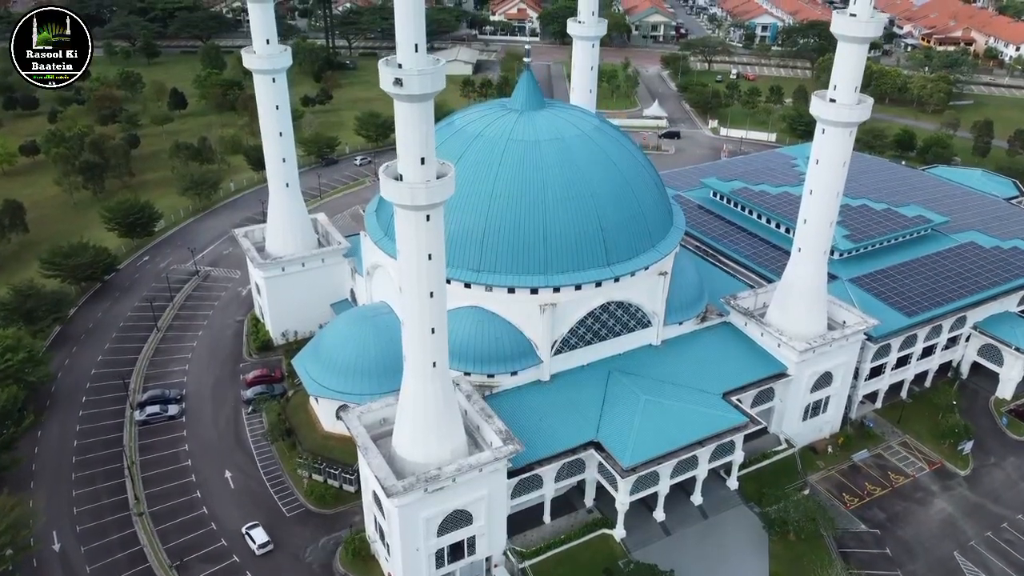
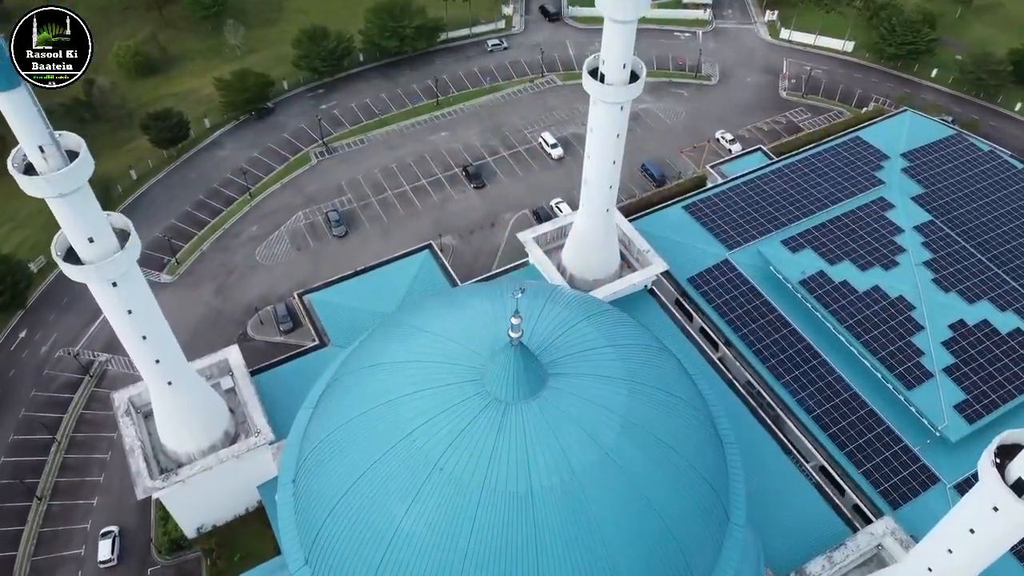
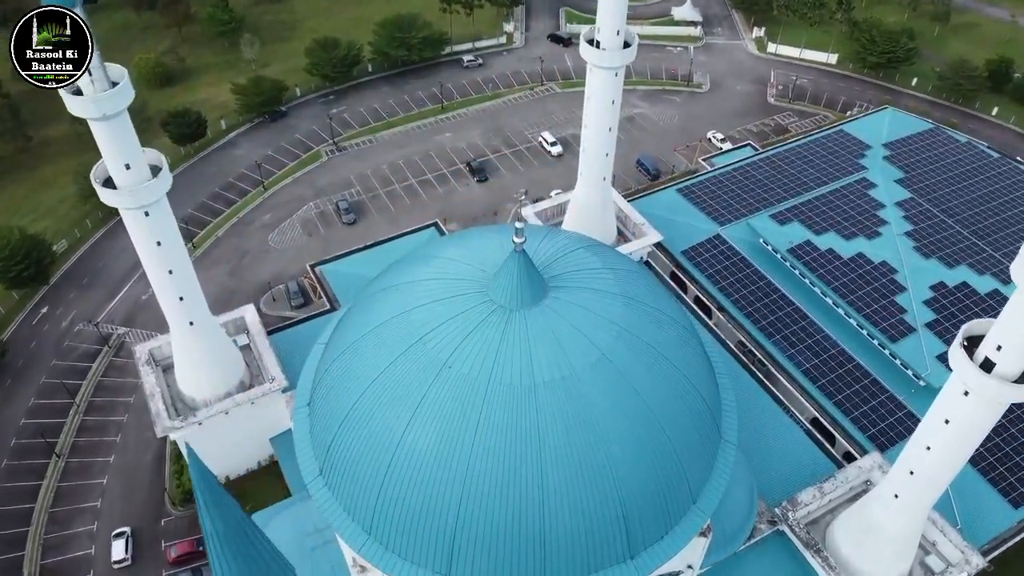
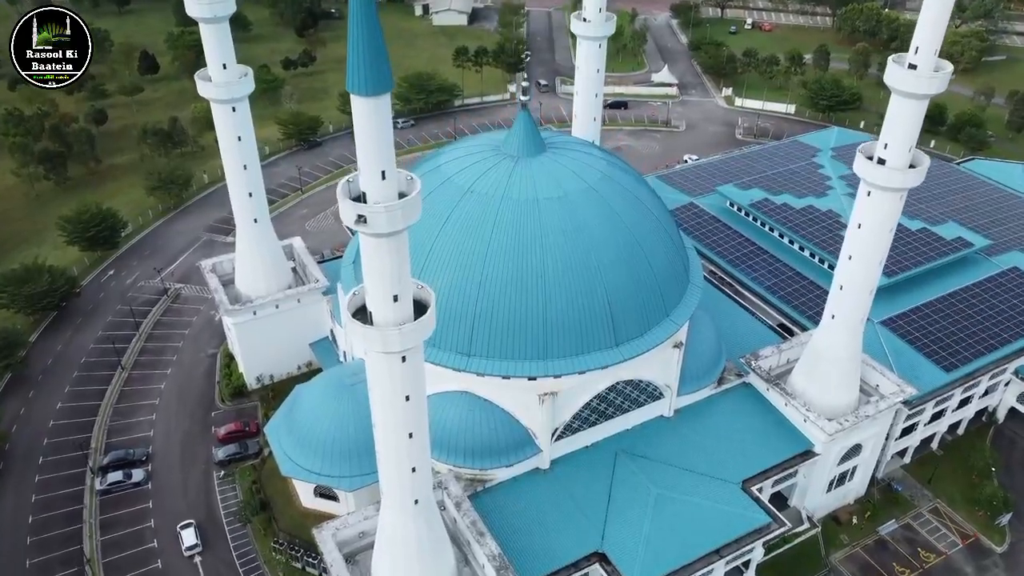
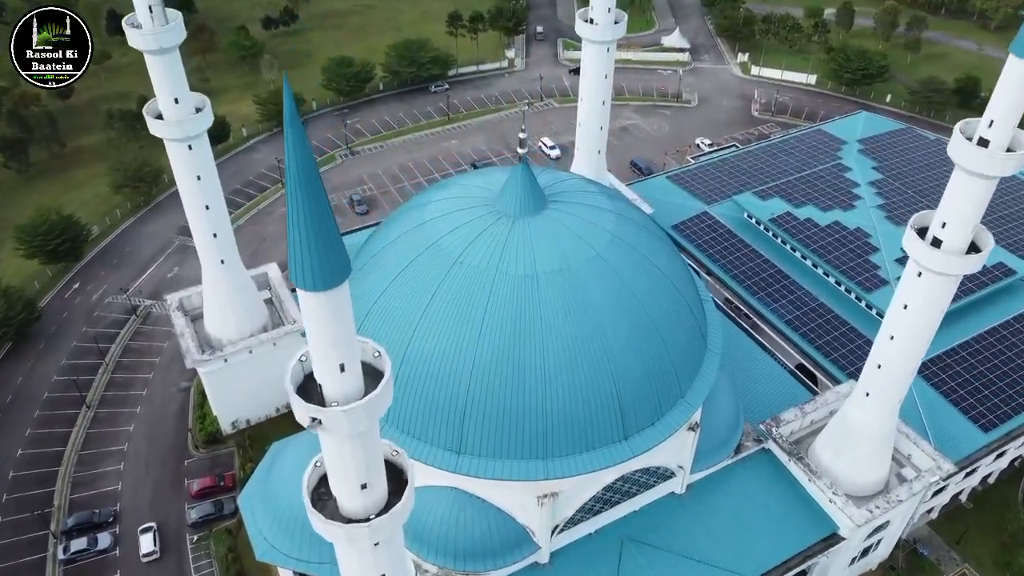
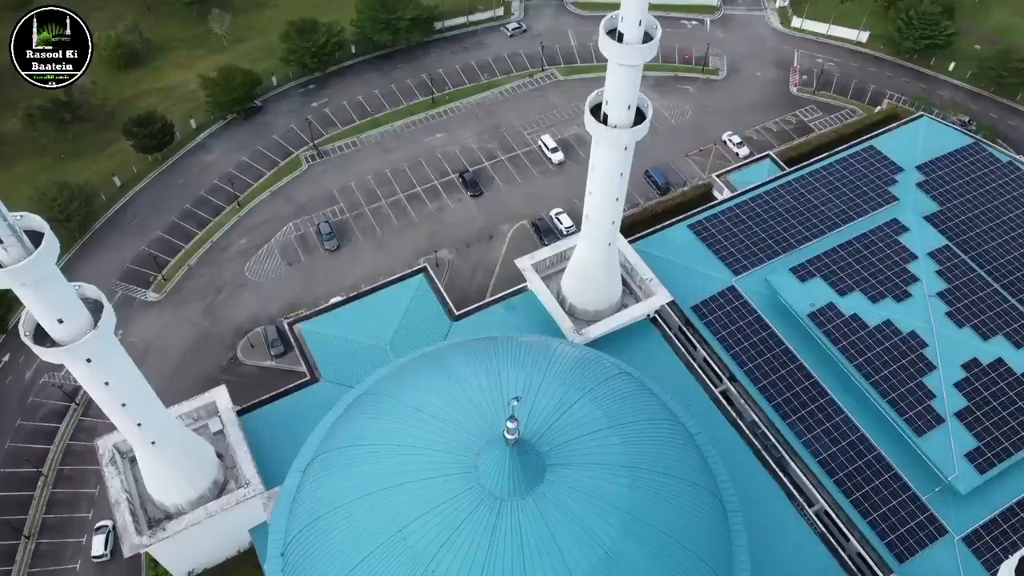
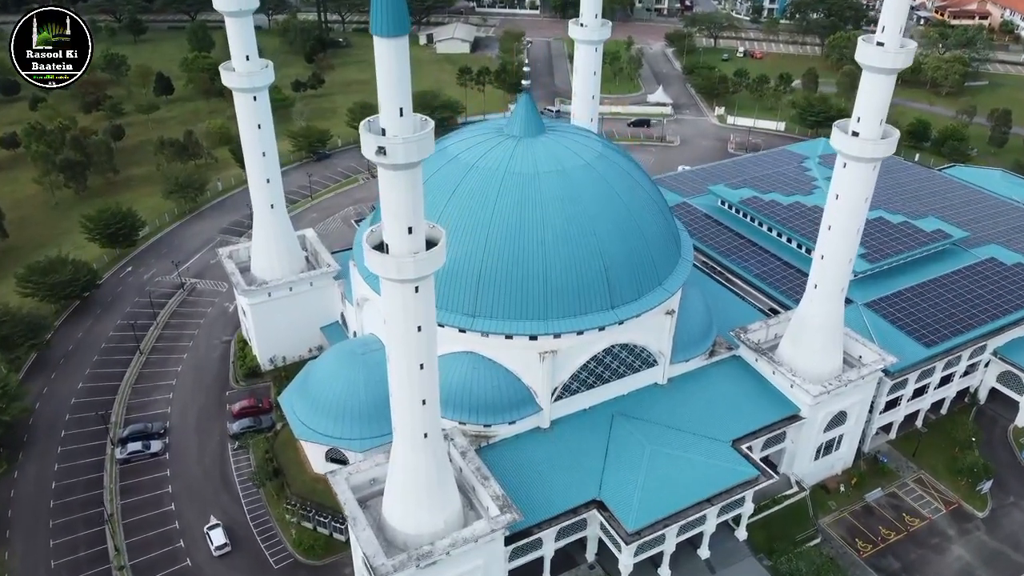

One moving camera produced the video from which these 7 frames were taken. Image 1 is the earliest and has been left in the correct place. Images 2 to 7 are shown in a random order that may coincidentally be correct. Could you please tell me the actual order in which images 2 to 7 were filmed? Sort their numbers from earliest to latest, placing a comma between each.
7, 4, 5, 3, 2, 6
